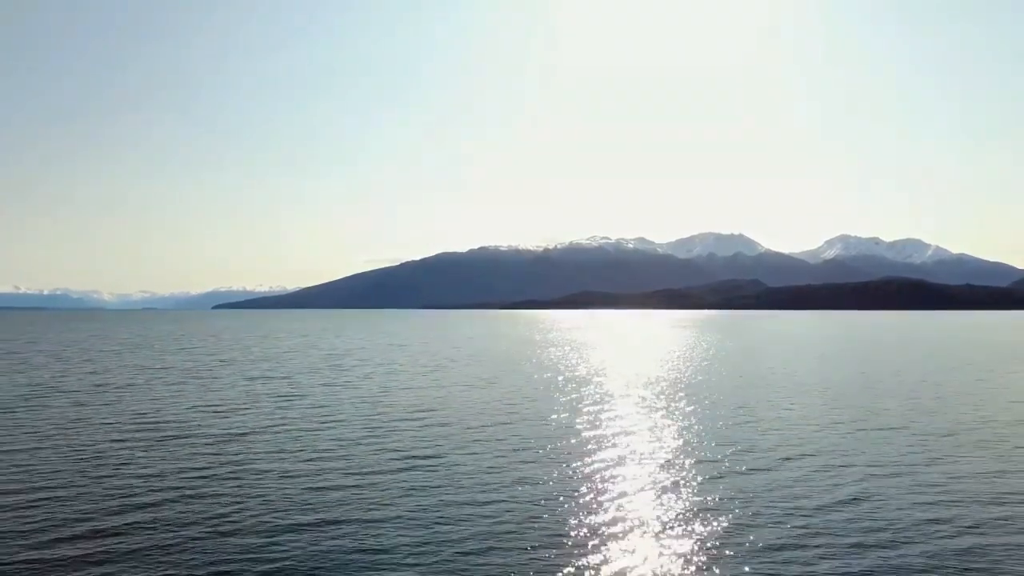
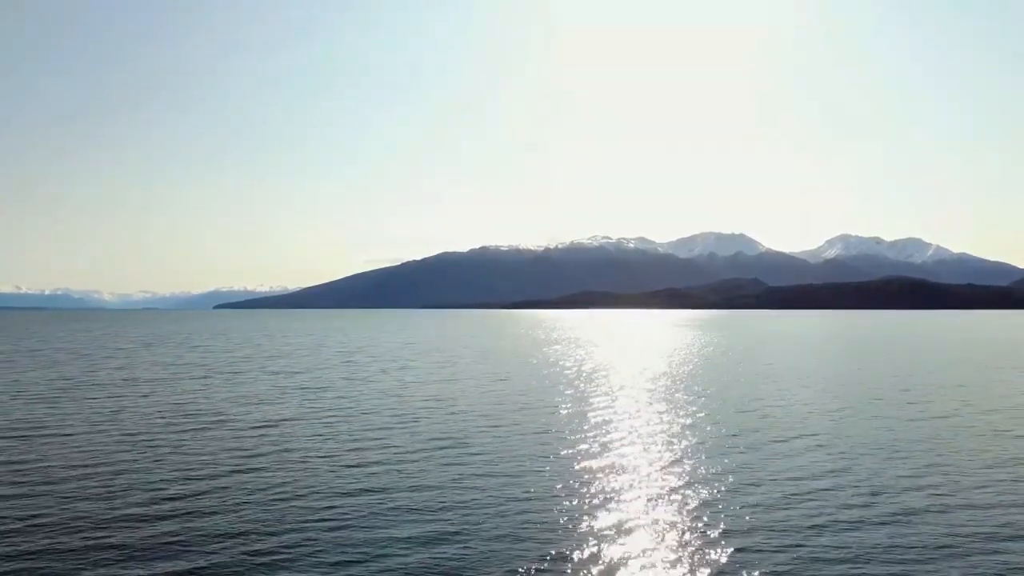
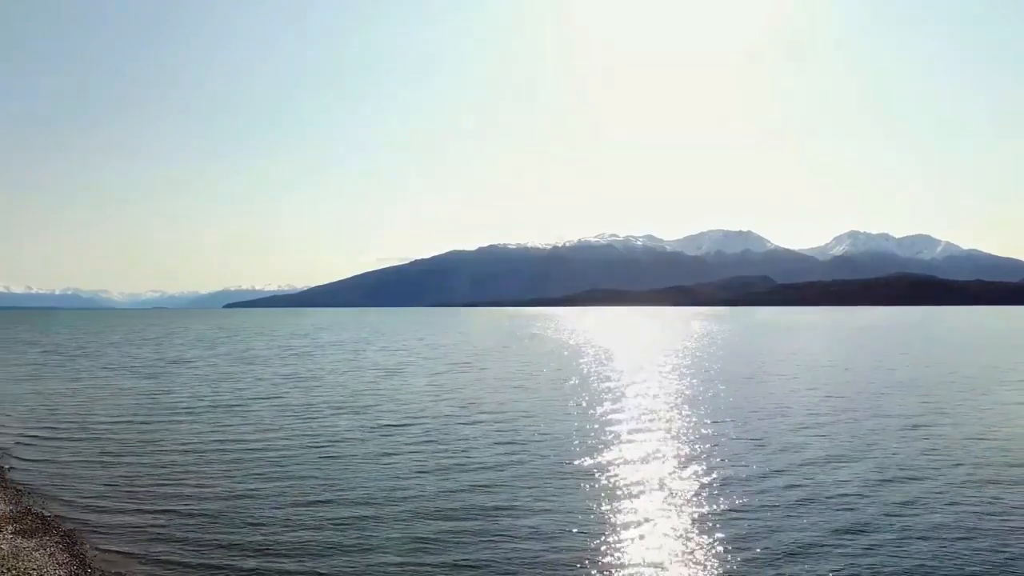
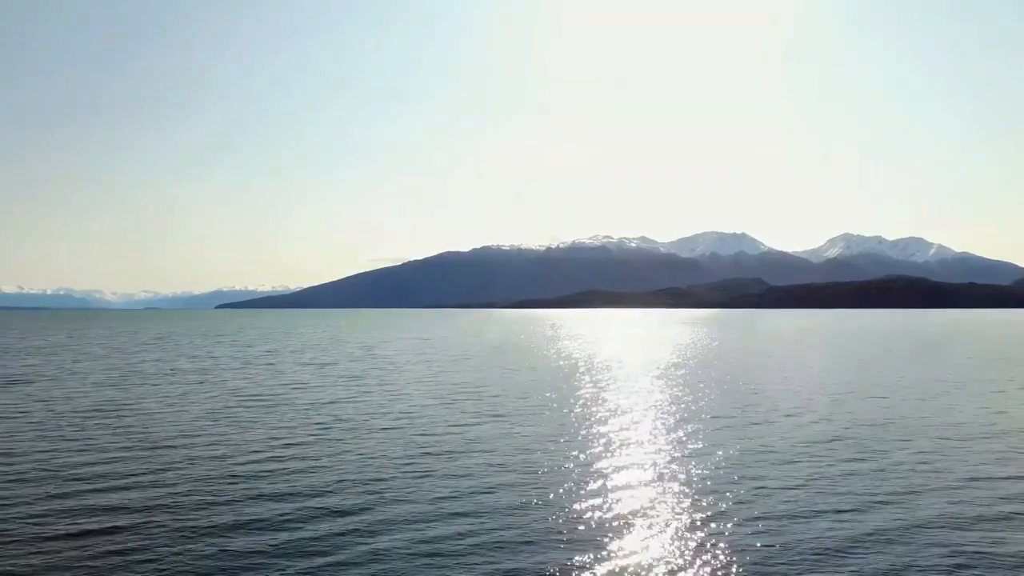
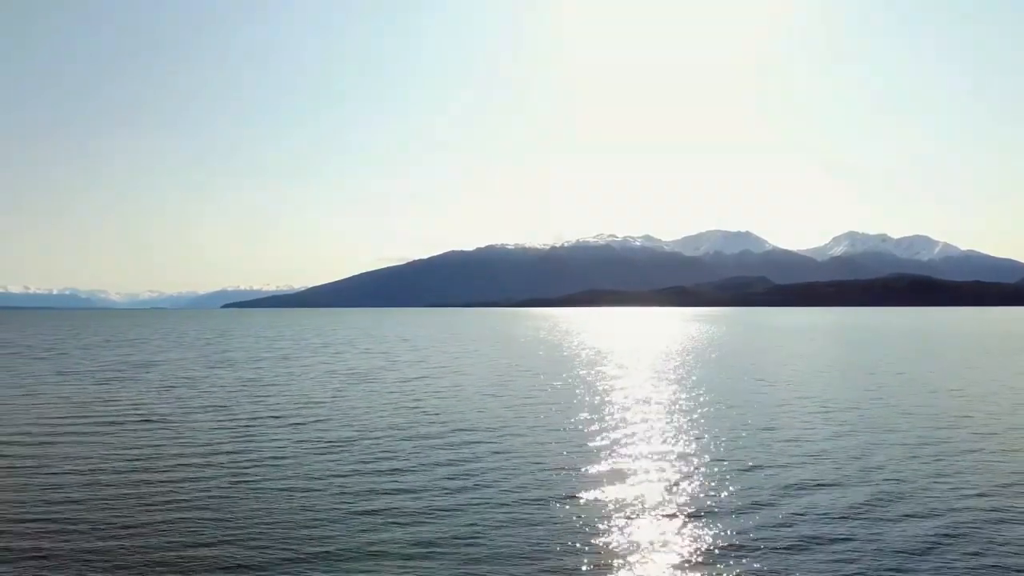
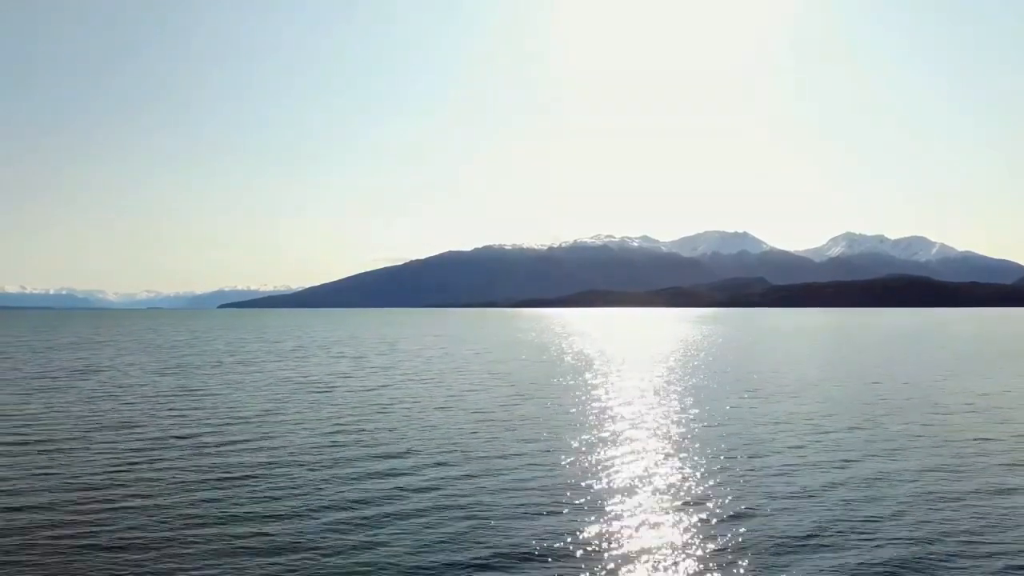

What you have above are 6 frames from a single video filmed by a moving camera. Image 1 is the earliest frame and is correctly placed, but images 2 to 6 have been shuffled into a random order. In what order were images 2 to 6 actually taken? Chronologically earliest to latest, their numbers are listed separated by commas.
2, 4, 6, 5, 3
